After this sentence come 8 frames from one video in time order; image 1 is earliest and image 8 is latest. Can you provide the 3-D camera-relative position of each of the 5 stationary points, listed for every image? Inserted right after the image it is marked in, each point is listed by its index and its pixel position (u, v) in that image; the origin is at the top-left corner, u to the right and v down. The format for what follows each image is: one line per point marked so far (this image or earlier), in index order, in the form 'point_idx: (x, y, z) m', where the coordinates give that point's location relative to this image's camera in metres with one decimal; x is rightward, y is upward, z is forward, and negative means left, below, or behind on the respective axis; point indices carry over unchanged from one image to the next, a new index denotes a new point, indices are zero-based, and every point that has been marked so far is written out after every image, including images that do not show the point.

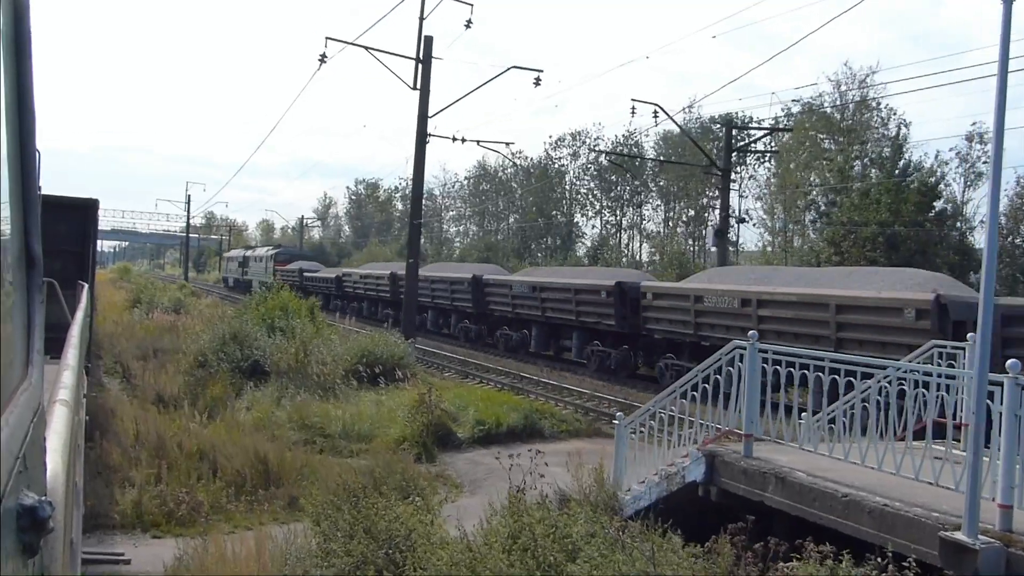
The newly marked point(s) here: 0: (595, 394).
0: (+1.6, -2.0, +16.5) m
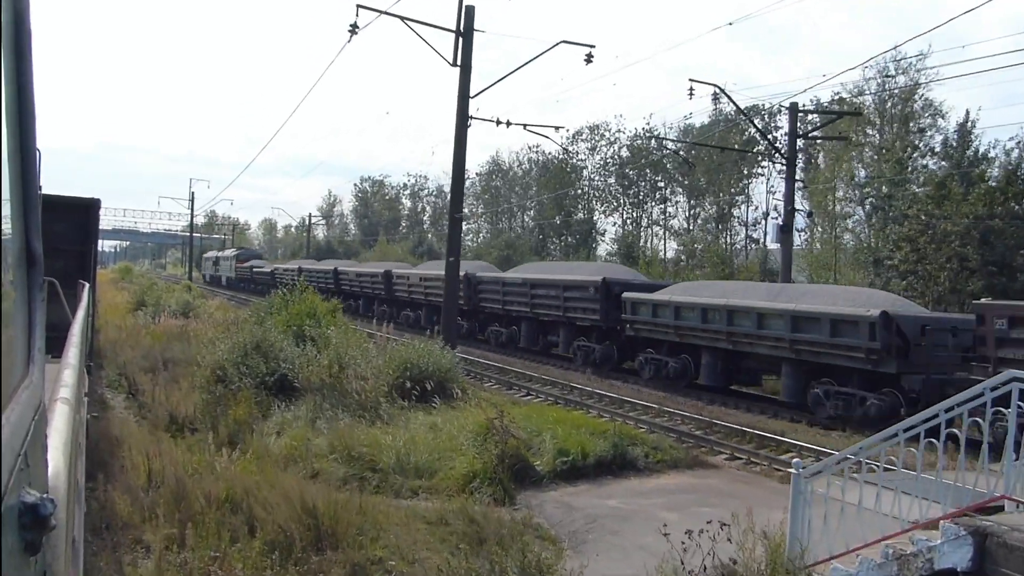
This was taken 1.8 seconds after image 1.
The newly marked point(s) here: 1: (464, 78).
0: (+2.6, -2.0, +14.6) m
1: (-0.9, +3.8, +15.9) m
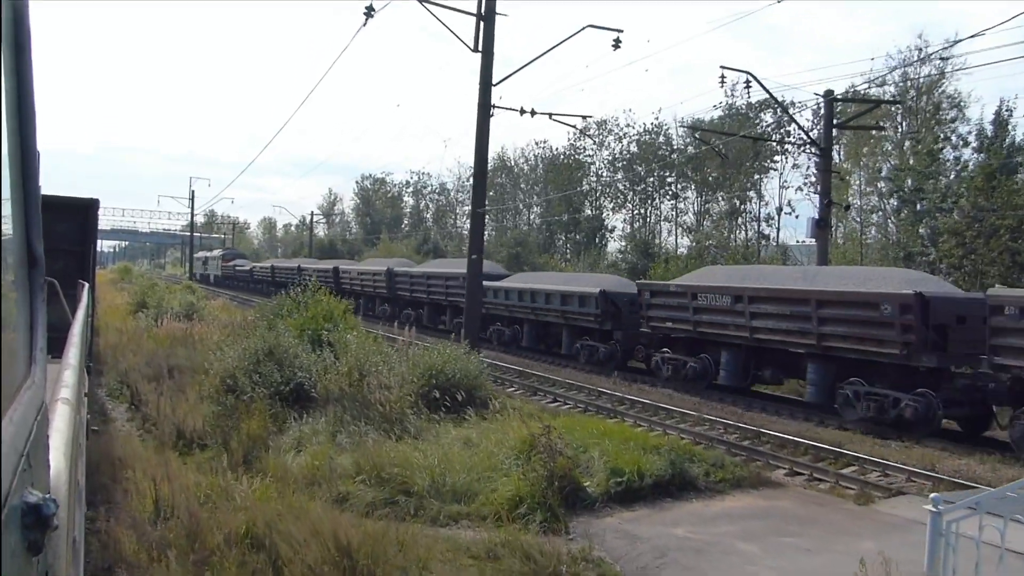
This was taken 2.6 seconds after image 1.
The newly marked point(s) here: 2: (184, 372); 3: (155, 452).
0: (+3.0, -2.0, +13.7) m
1: (-0.5, +3.8, +15.0) m
2: (-5.0, -1.3, +13.2) m
3: (-3.9, -1.7, +9.3) m
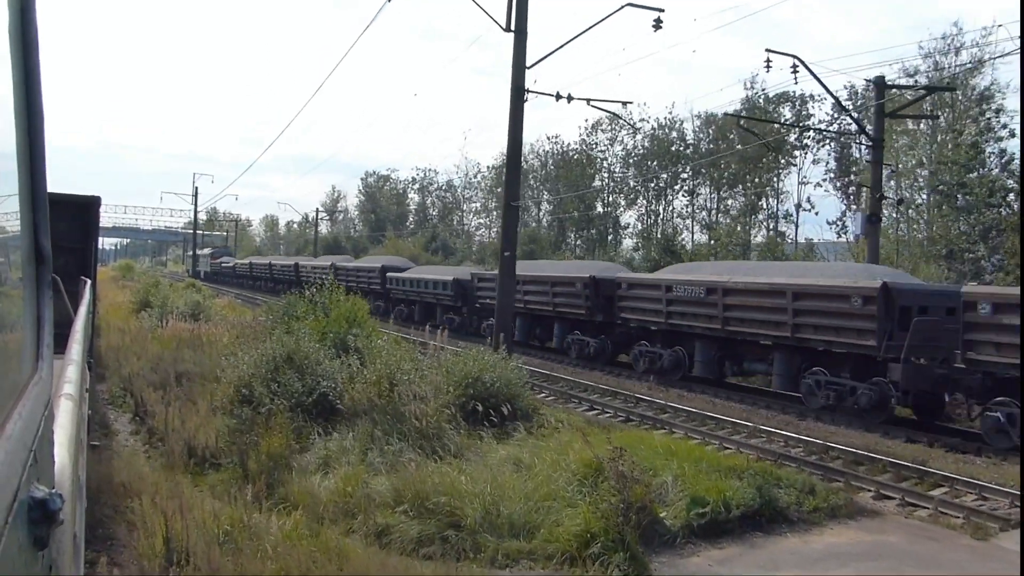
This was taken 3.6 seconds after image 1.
0: (+3.6, -2.0, +12.5) m
1: (+0.1, +3.9, +13.8) m
2: (-4.4, -1.3, +12.0) m
3: (-3.3, -1.7, +8.2) m
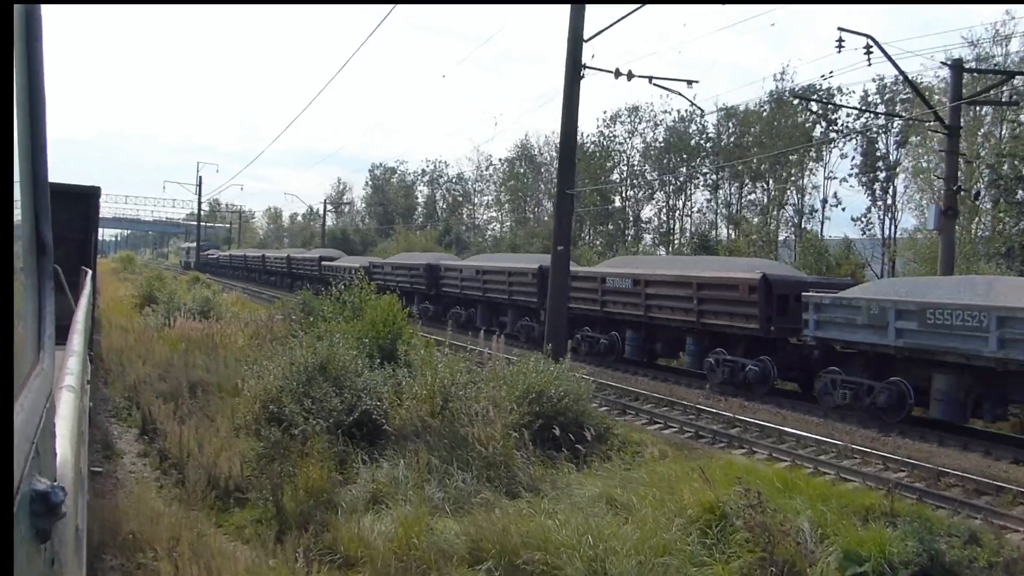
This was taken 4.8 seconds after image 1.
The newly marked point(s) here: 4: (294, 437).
0: (+4.3, -2.0, +11.1) m
1: (+0.9, +3.9, +12.3) m
2: (-3.7, -1.2, +10.6) m
3: (-2.6, -1.7, +6.7) m
4: (-2.1, -1.4, +8.2) m
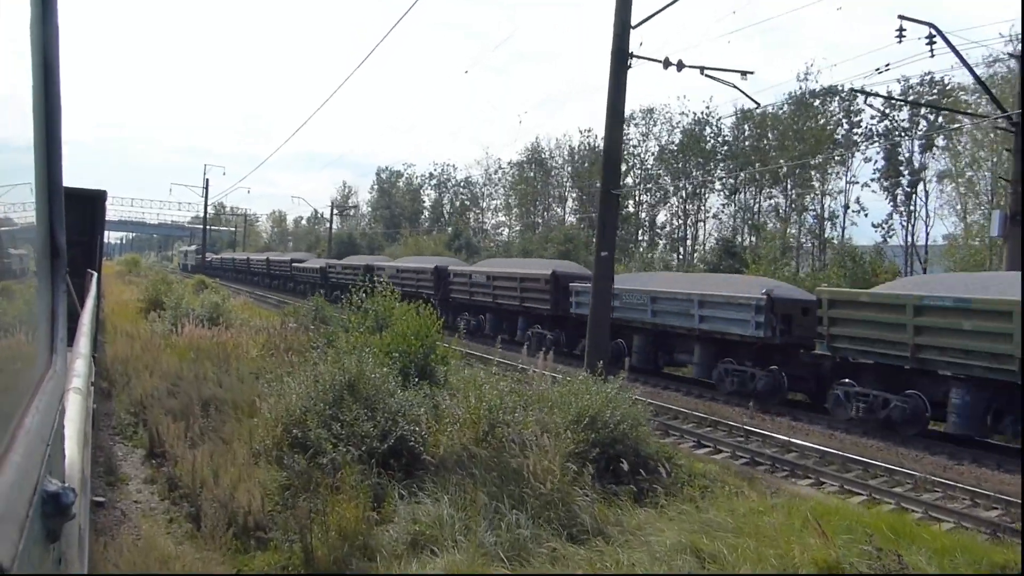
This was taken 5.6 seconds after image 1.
0: (+4.8, -2.2, +10.1) m
1: (+1.4, +3.7, +11.3) m
2: (-3.2, -1.3, +9.6) m
3: (-2.1, -1.8, +5.7) m
4: (-1.6, -1.5, +7.2) m
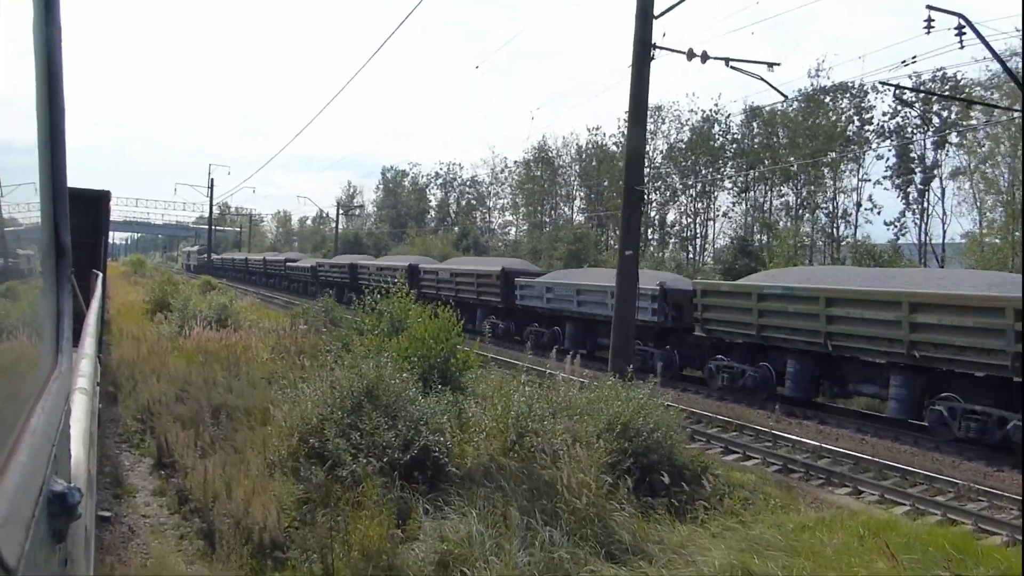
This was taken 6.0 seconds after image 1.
0: (+5.1, -2.2, +9.6) m
1: (+1.7, +3.7, +10.9) m
2: (-3.0, -1.3, +9.2) m
3: (-1.9, -1.8, +5.3) m
4: (-1.4, -1.5, +6.8) m
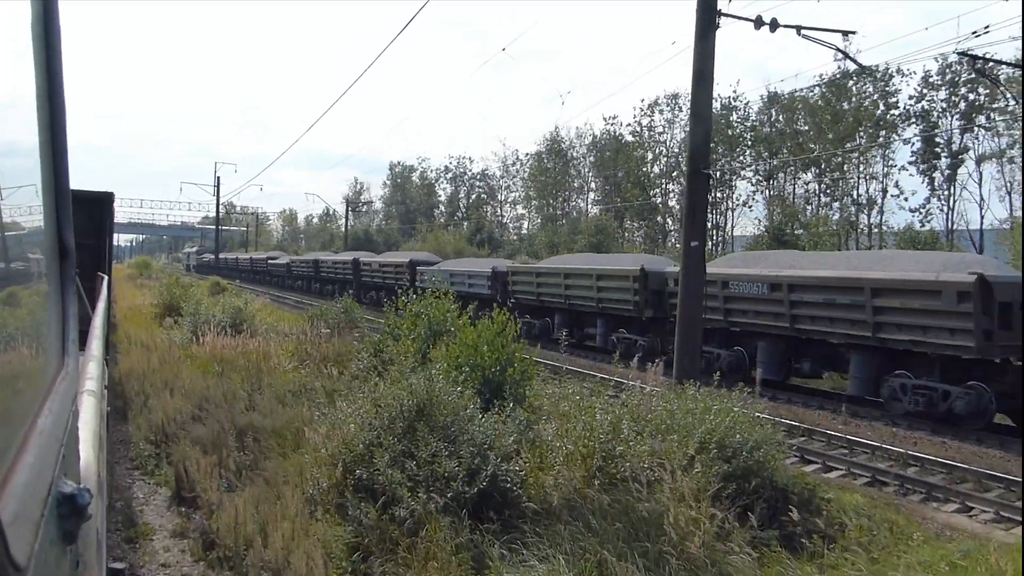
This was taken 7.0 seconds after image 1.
0: (+5.7, -2.0, +8.5) m
1: (+2.2, +3.8, +9.8) m
2: (-2.4, -1.4, +8.1) m
3: (-1.3, -1.9, +4.2) m
4: (-0.8, -1.5, +5.7) m
